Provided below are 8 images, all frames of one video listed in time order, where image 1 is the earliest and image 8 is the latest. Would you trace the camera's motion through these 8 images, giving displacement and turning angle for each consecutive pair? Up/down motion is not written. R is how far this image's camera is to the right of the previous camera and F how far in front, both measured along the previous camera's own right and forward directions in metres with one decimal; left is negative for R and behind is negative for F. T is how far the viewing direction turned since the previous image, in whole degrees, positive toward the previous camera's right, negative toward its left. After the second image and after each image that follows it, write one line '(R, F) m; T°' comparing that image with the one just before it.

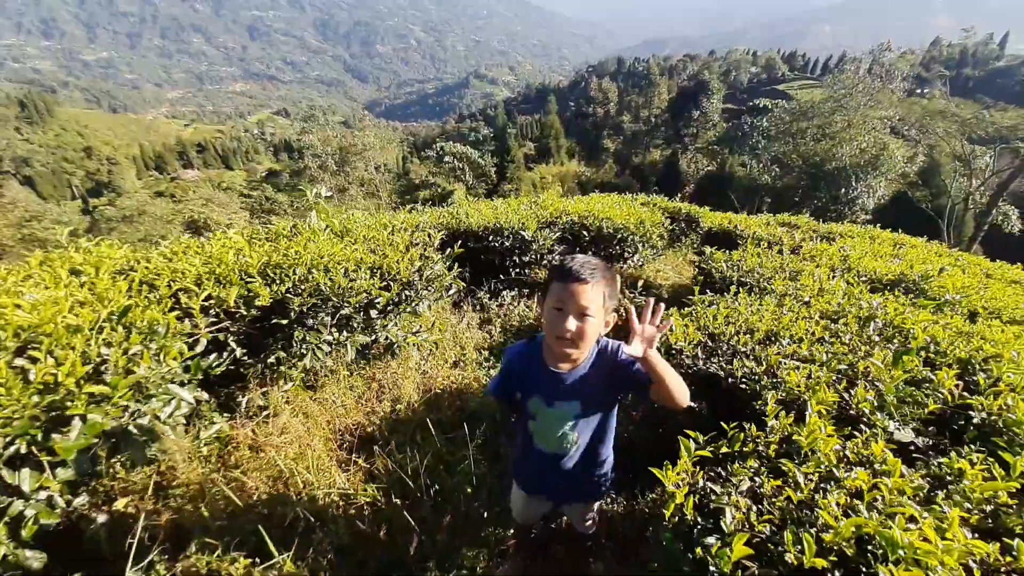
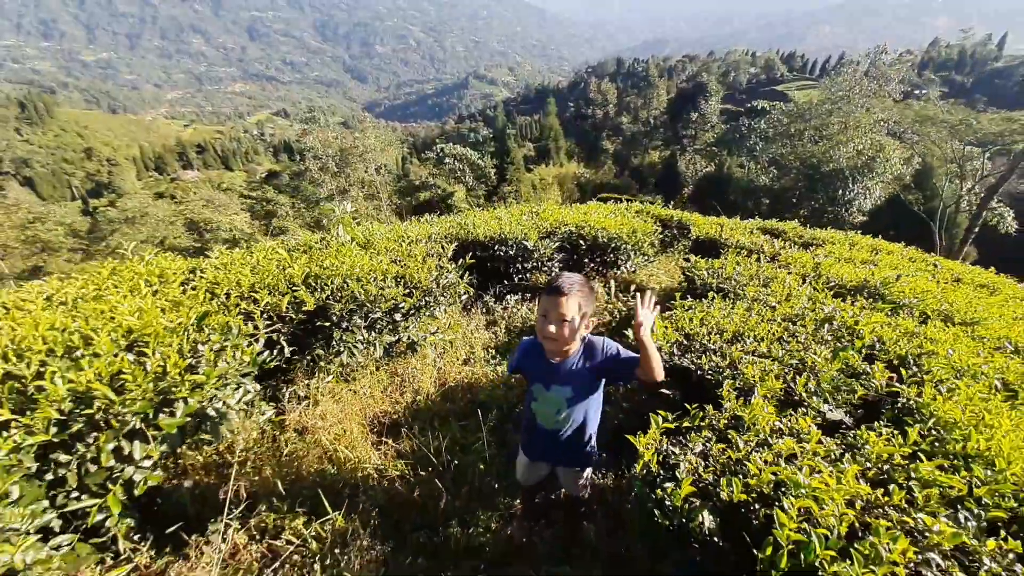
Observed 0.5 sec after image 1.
(-0.1, -0.6) m; 0°
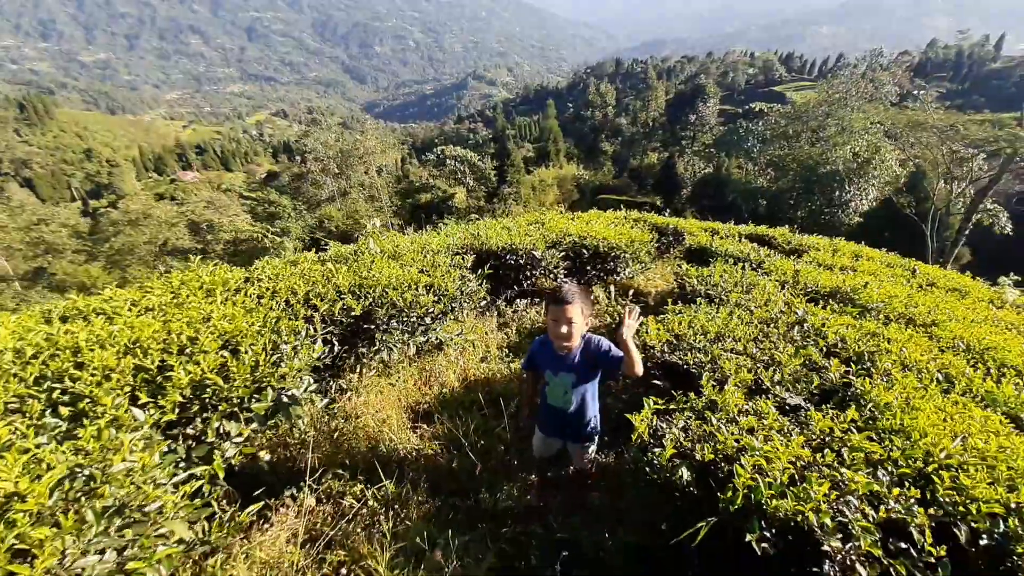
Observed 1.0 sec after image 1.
(-0.2, -0.7) m; 0°
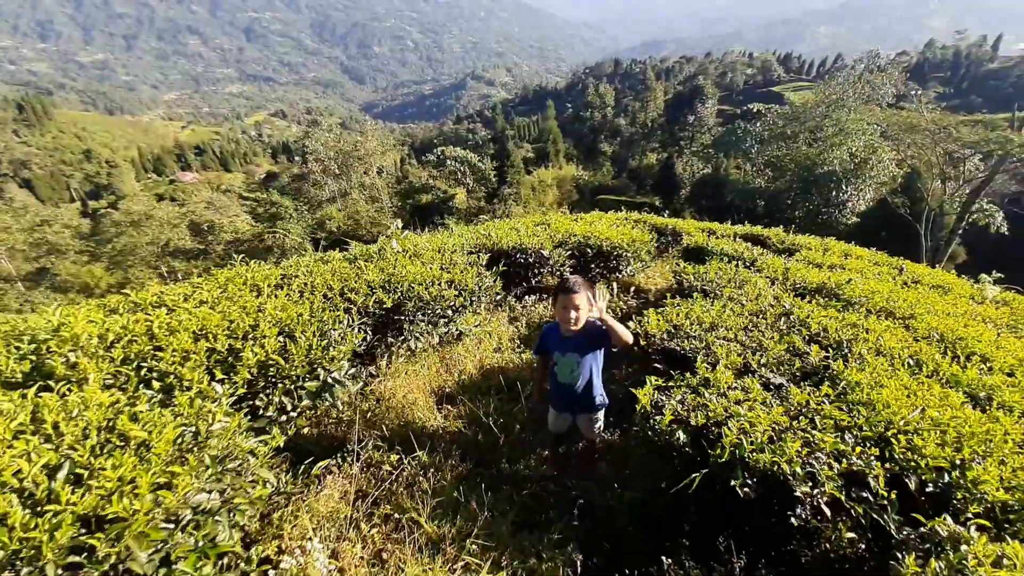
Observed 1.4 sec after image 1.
(-0.2, -0.5) m; 0°
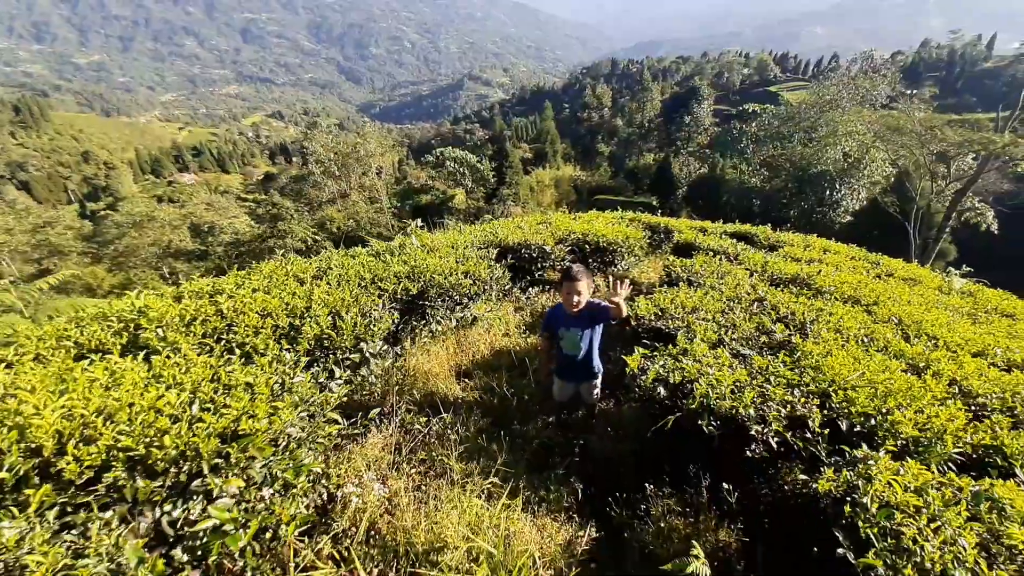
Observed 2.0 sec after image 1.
(-0.1, -0.8) m; 0°
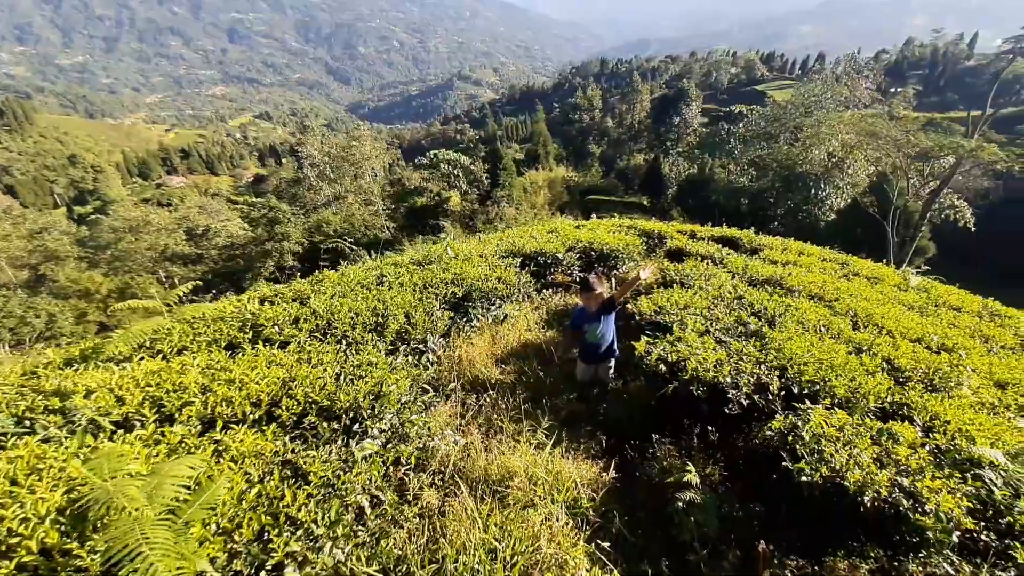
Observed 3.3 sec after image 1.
(-0.5, -1.4) m; +1°
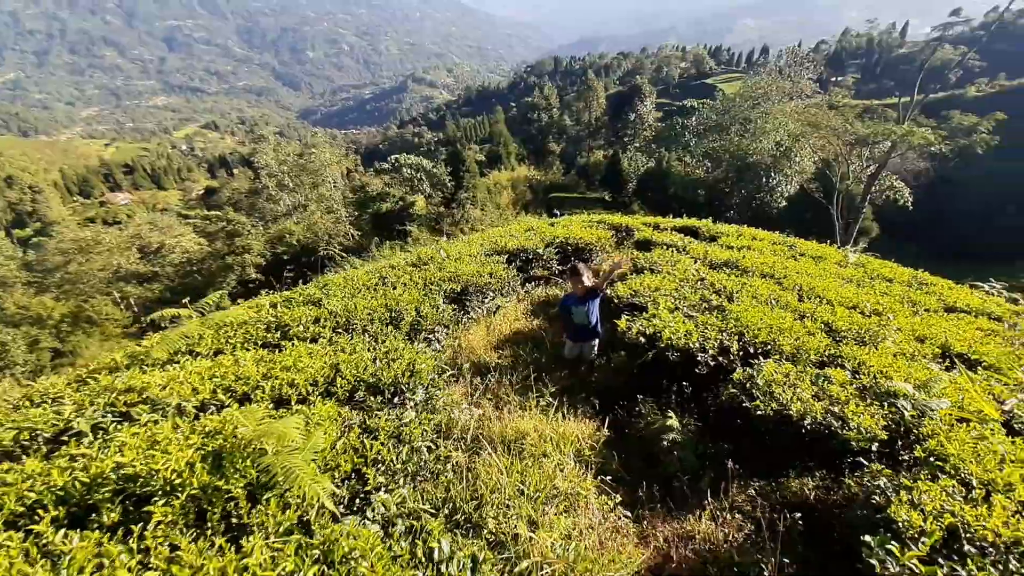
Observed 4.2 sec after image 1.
(-0.4, -0.9) m; +4°
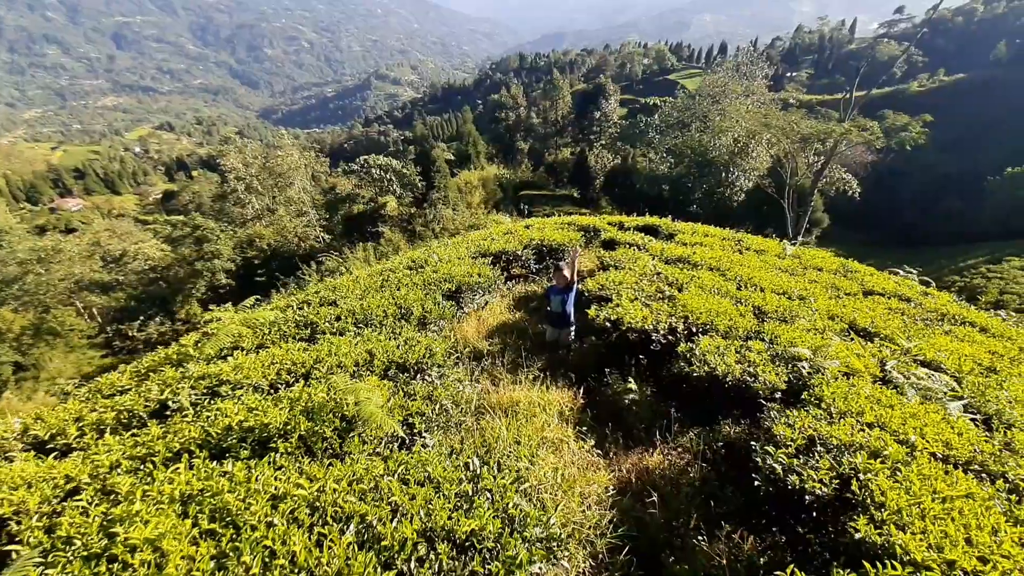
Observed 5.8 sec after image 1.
(-0.3, -1.5) m; +3°
